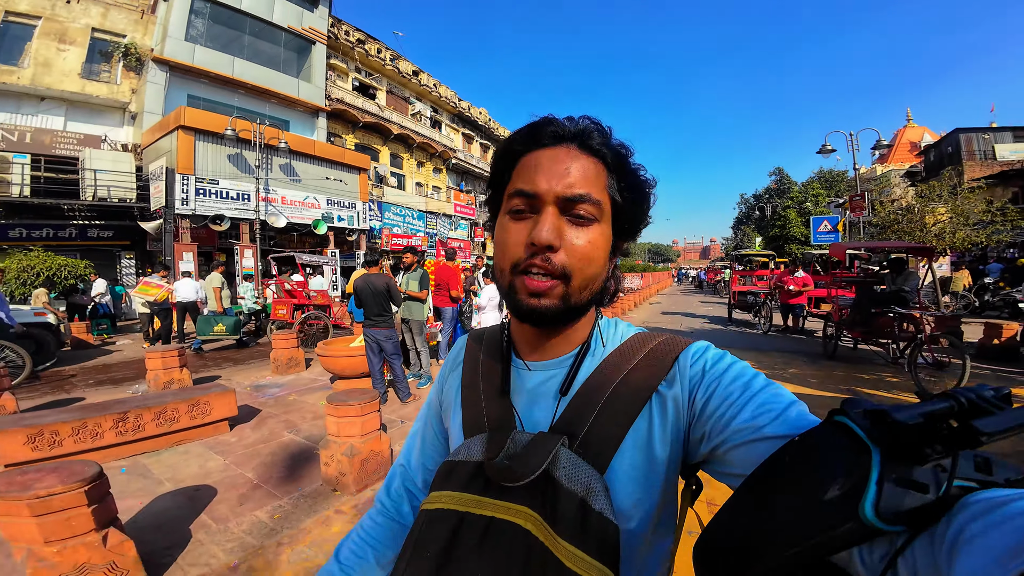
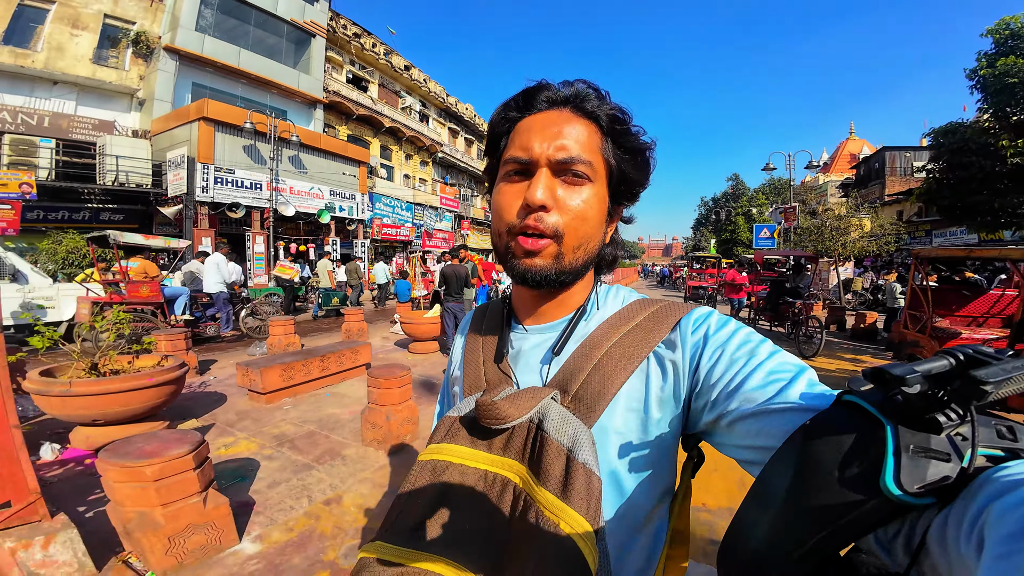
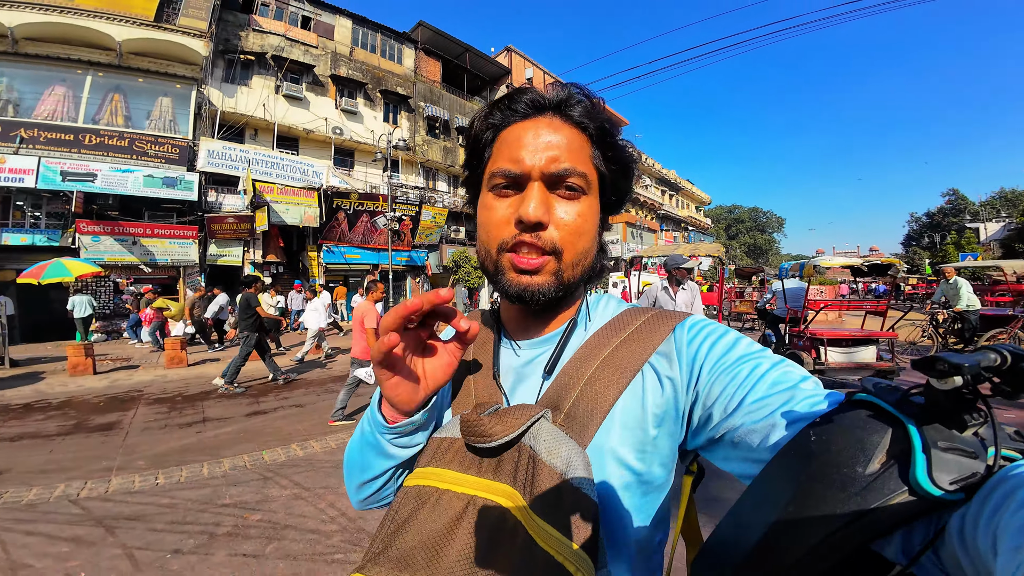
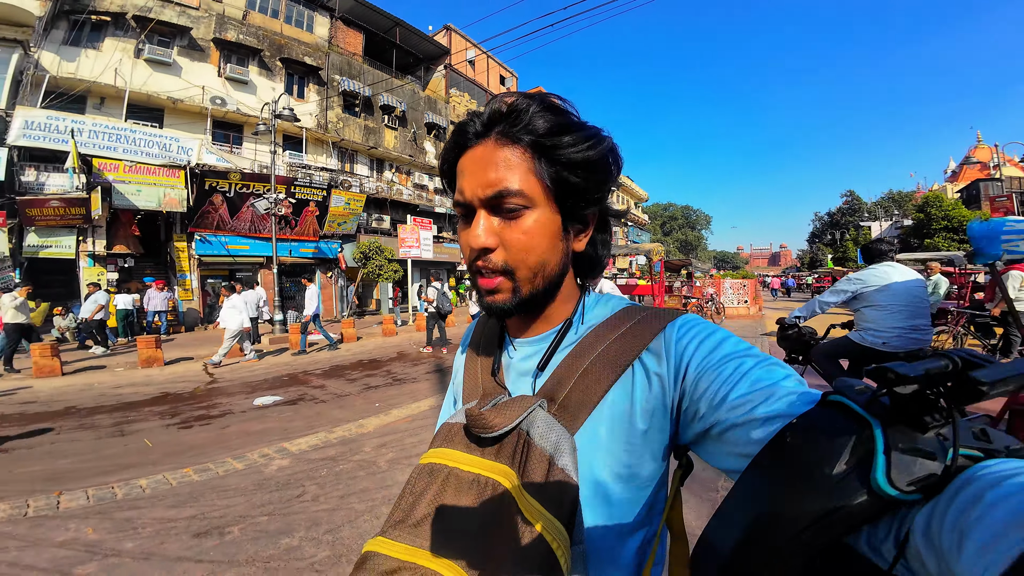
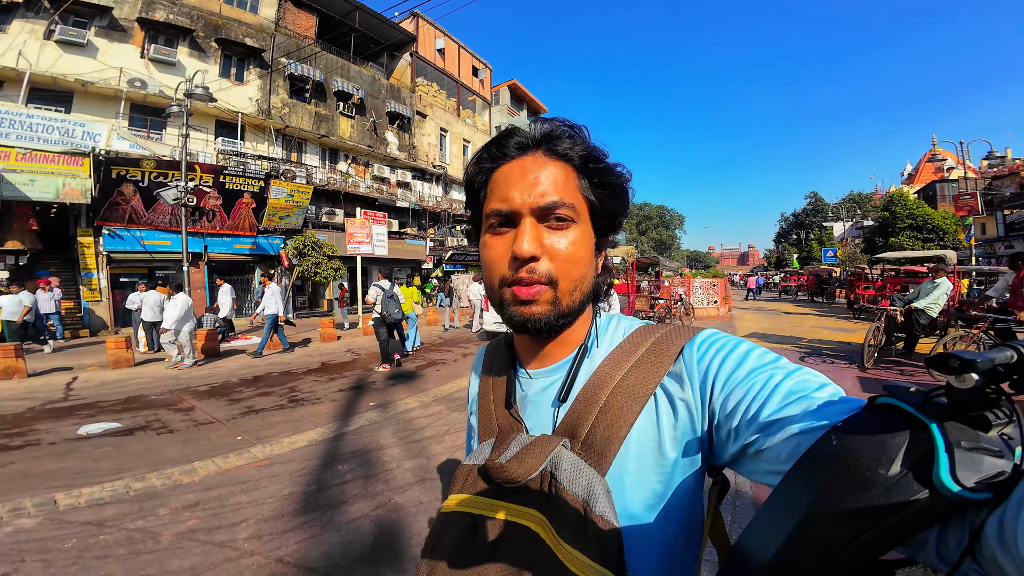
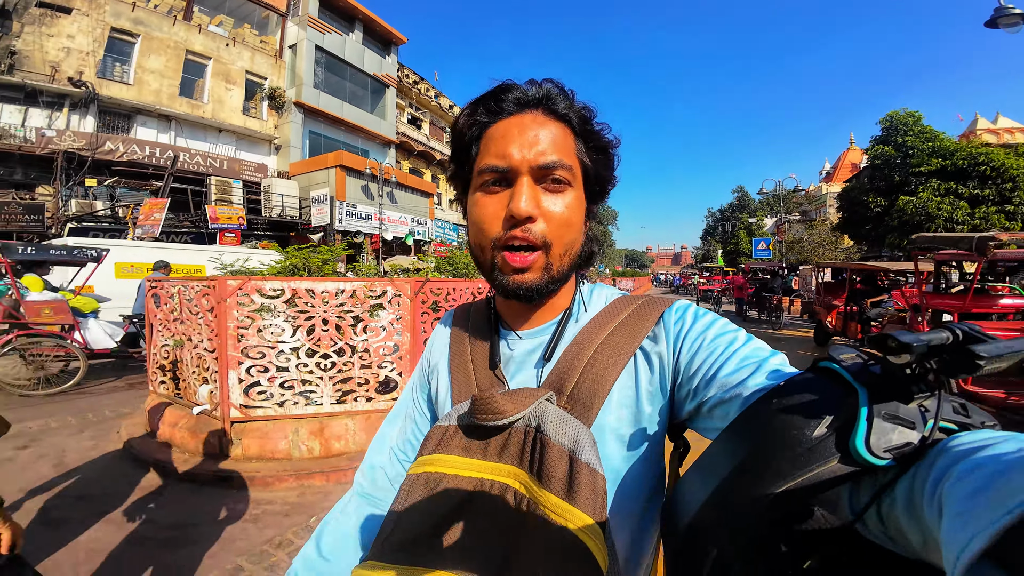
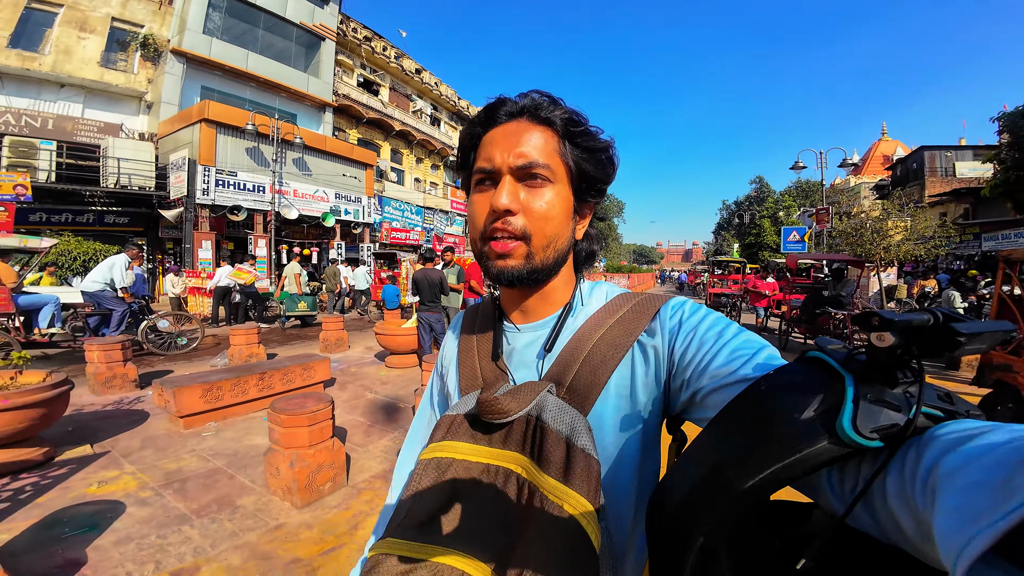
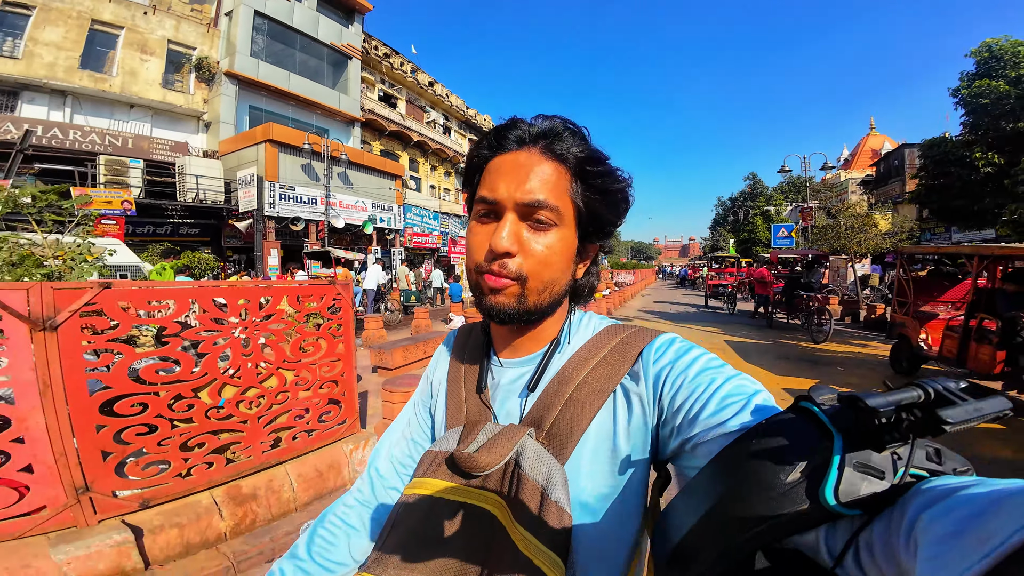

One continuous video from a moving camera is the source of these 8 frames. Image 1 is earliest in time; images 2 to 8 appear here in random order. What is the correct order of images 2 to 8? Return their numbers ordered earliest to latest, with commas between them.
7, 2, 8, 6, 5, 4, 3
